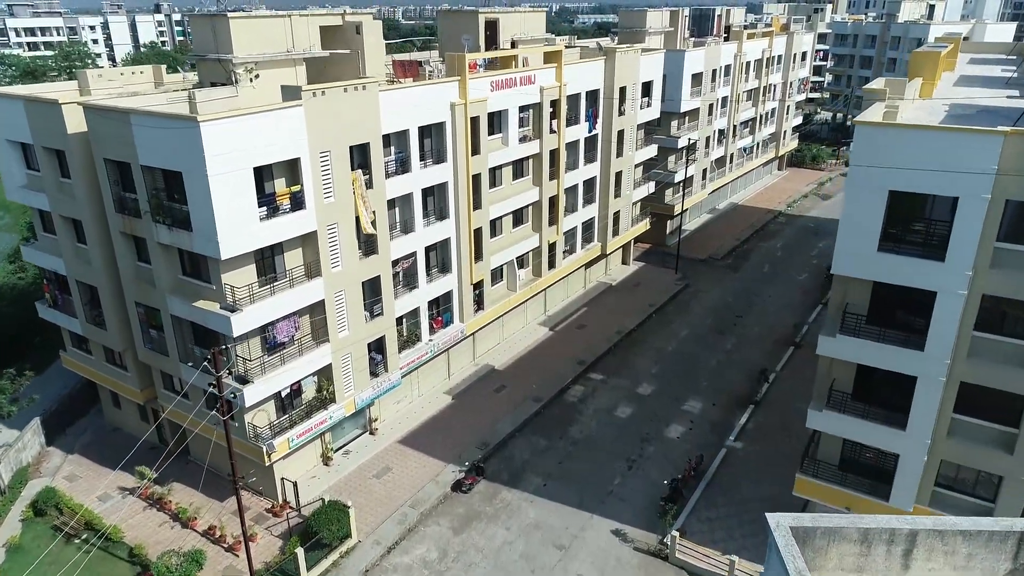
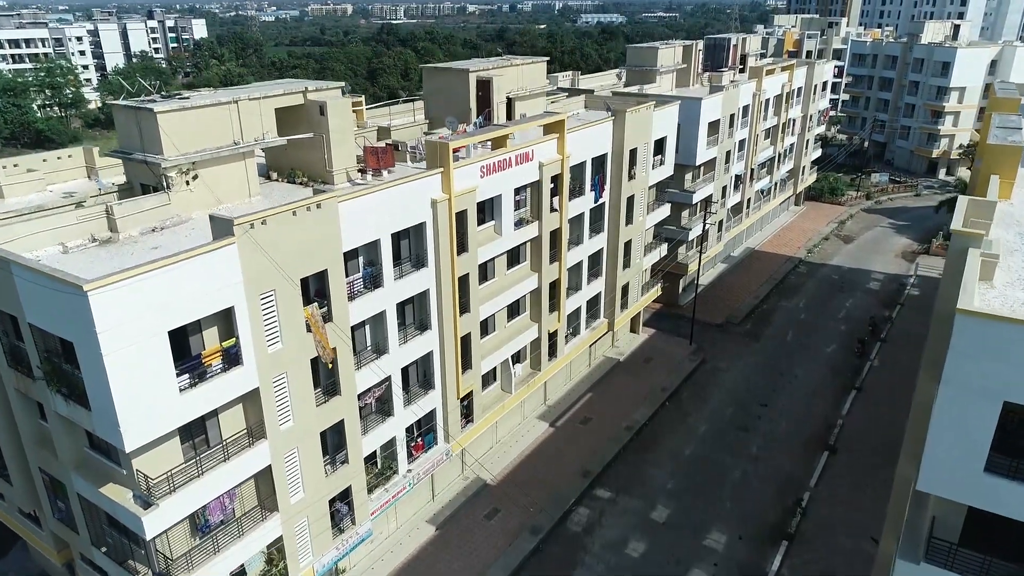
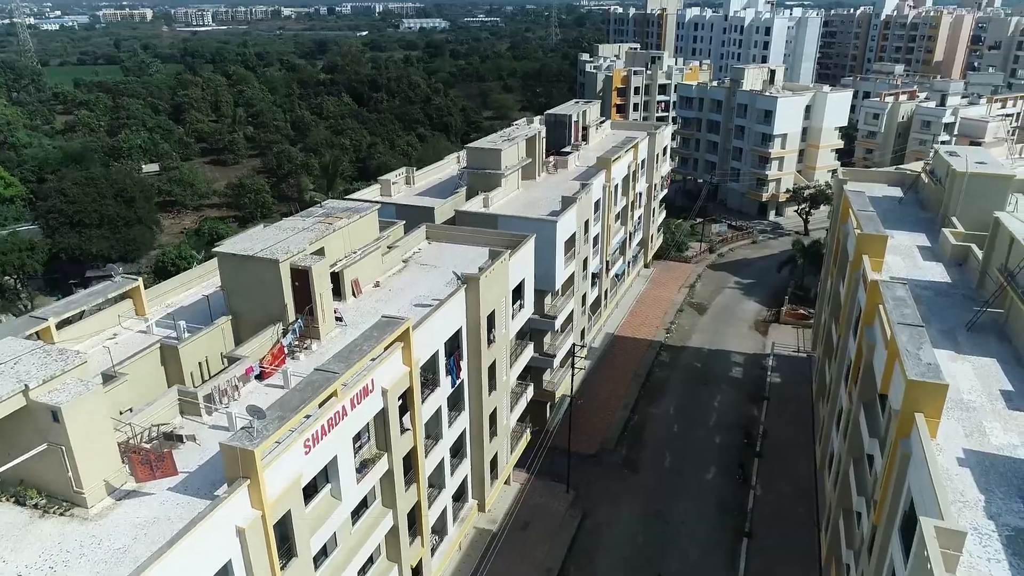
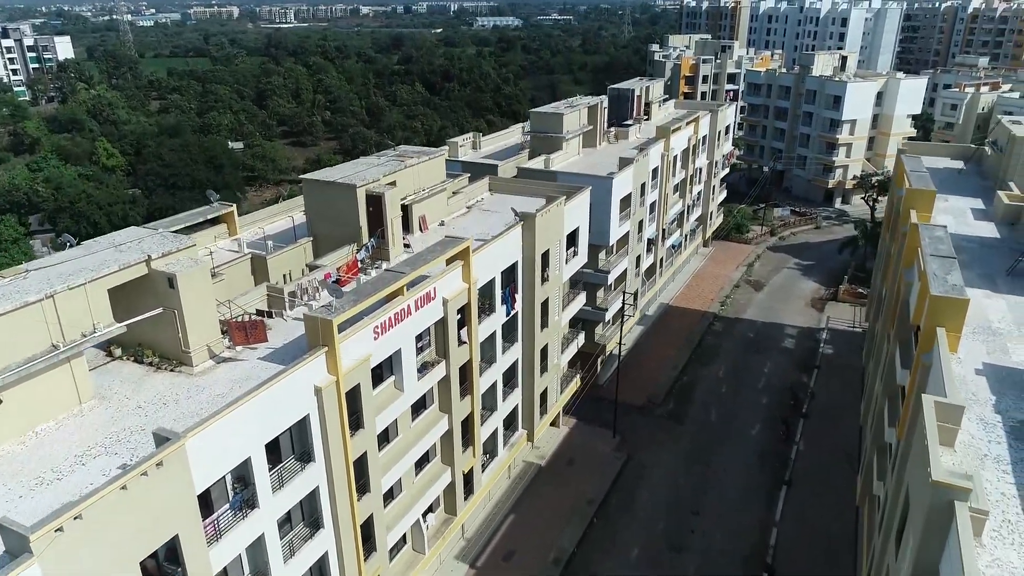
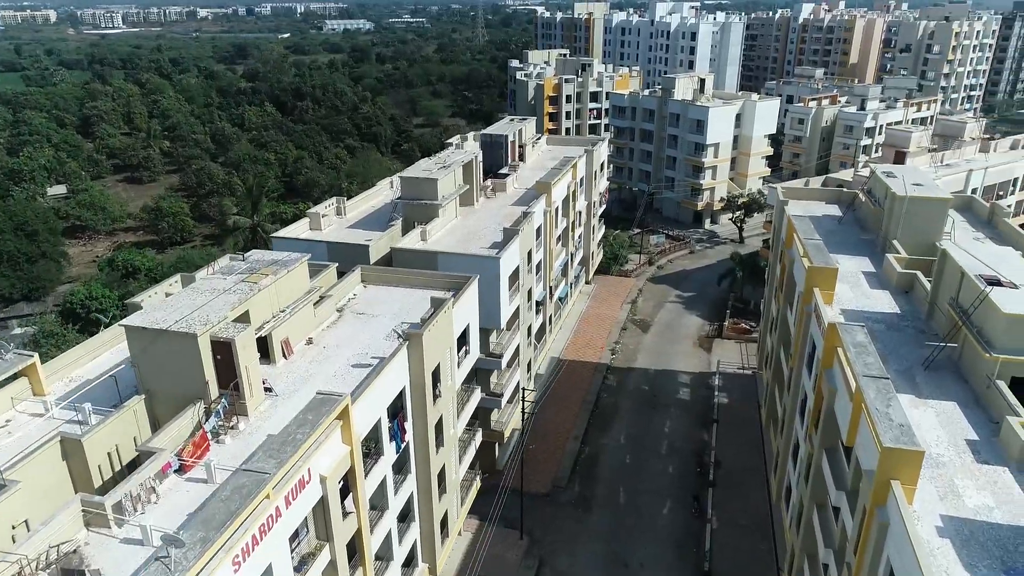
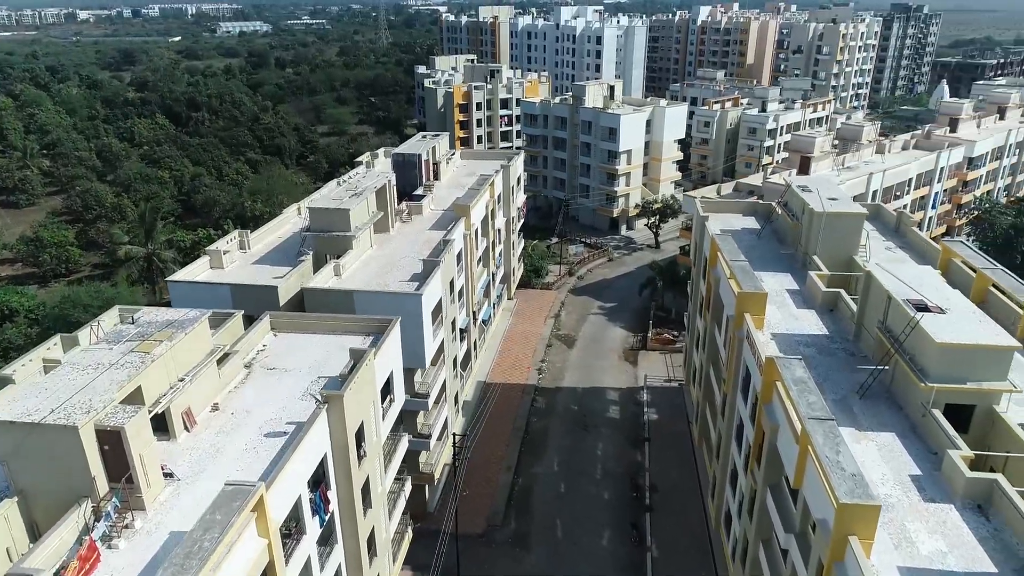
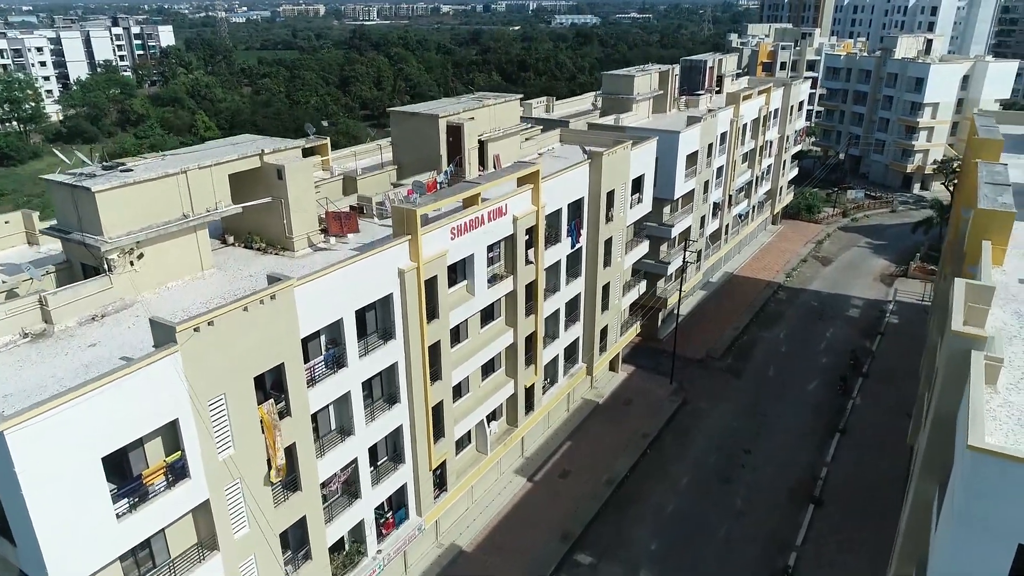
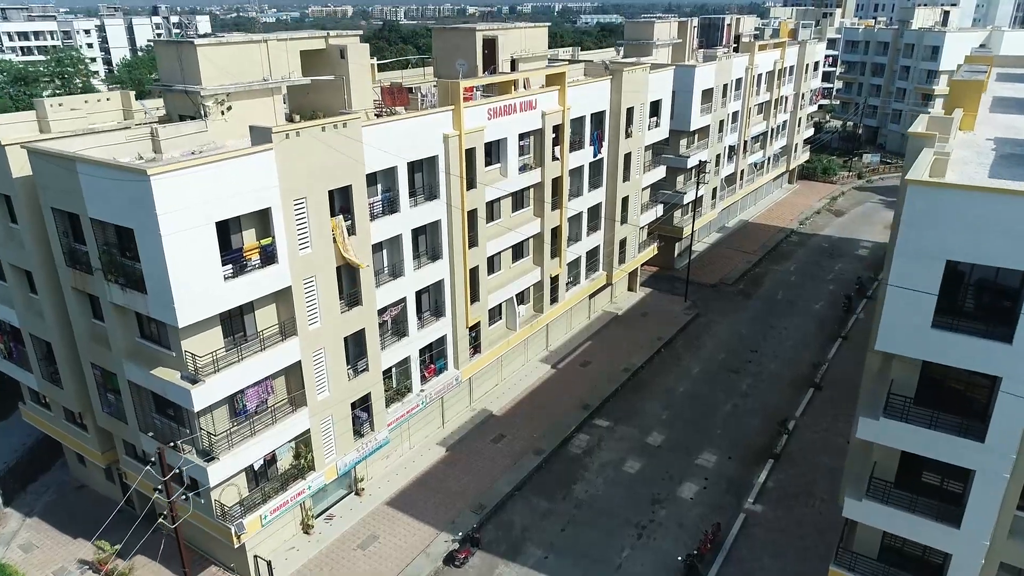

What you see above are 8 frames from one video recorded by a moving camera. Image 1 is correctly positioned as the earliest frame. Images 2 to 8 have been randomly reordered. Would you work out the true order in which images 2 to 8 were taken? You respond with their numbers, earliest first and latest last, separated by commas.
8, 2, 7, 4, 3, 5, 6
